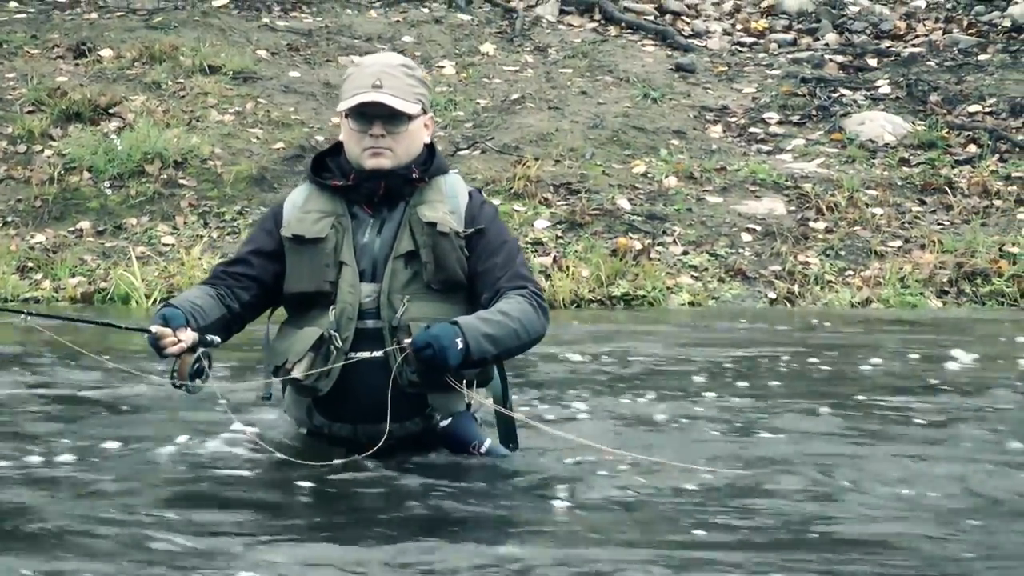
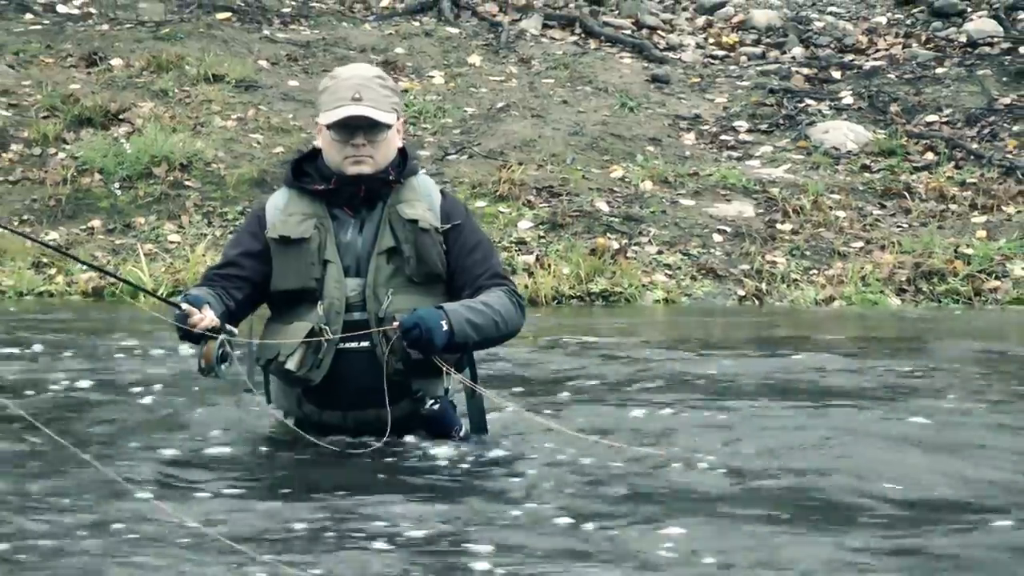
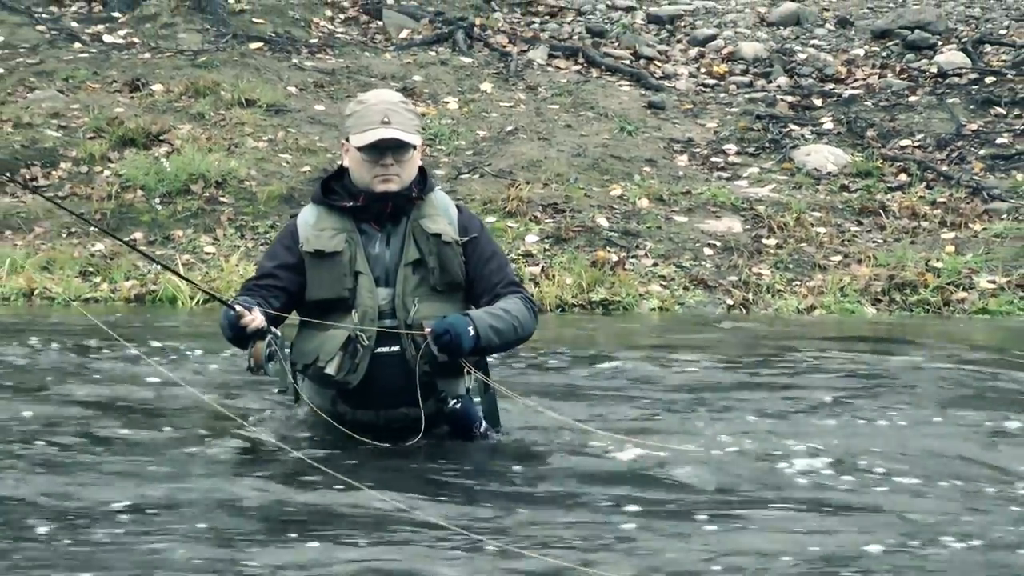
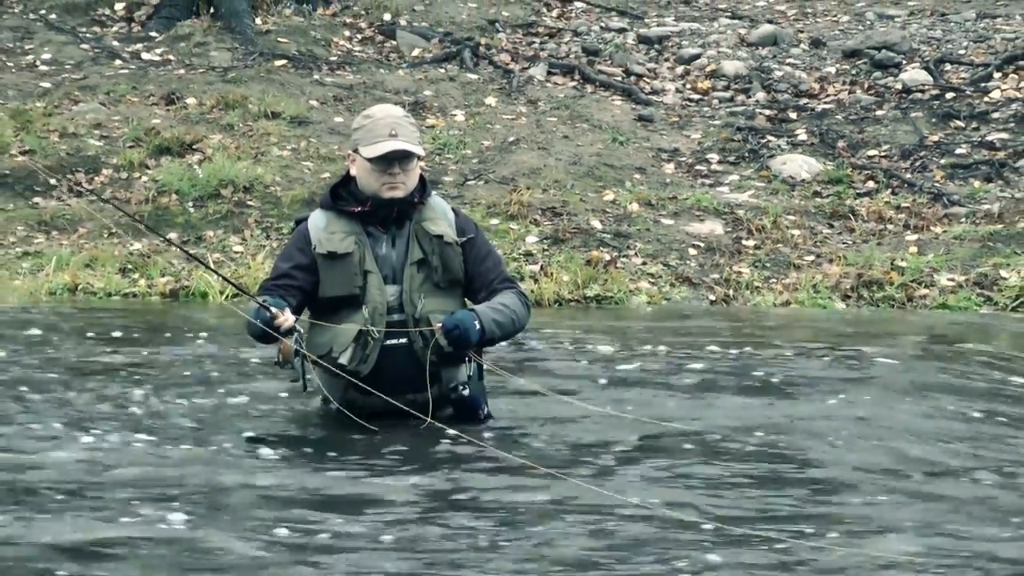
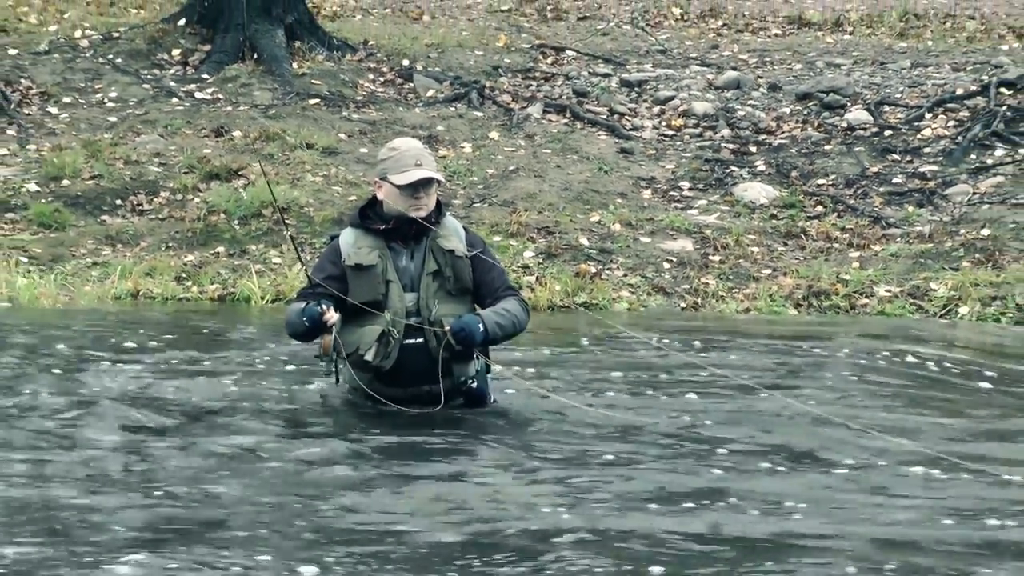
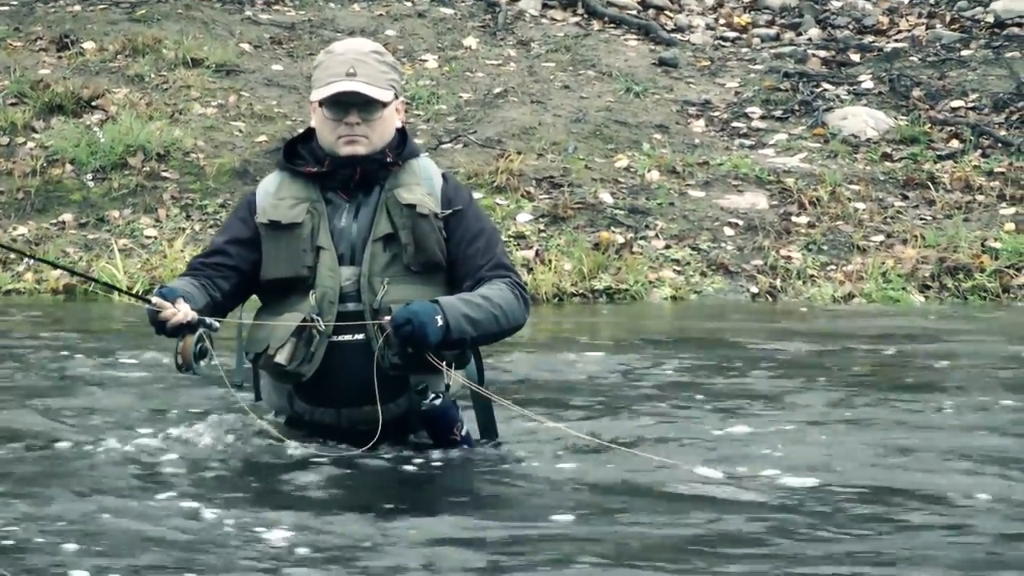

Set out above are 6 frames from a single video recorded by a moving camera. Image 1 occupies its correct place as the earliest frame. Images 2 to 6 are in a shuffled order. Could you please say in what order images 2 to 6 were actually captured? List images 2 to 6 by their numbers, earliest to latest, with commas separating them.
6, 2, 3, 4, 5
